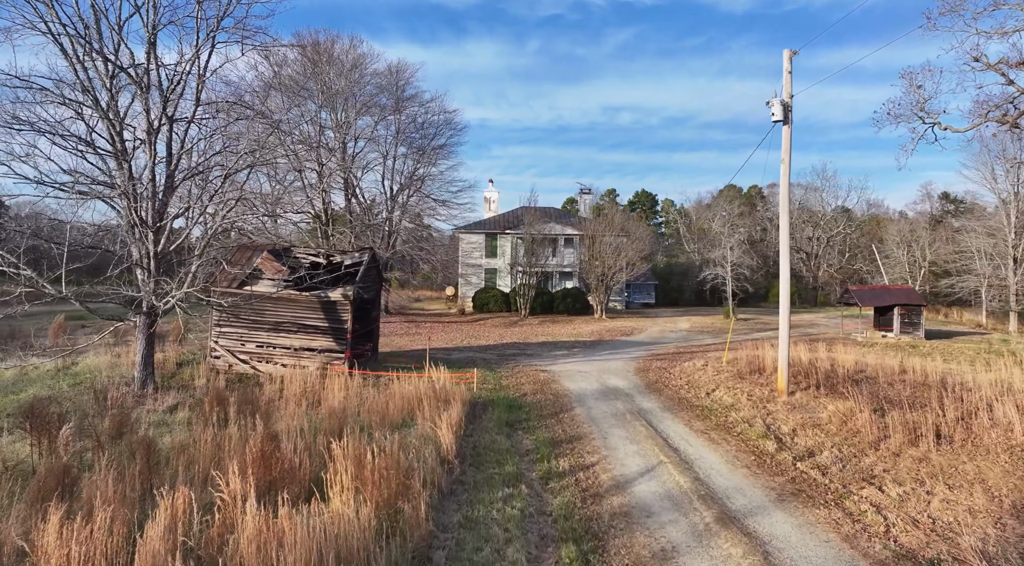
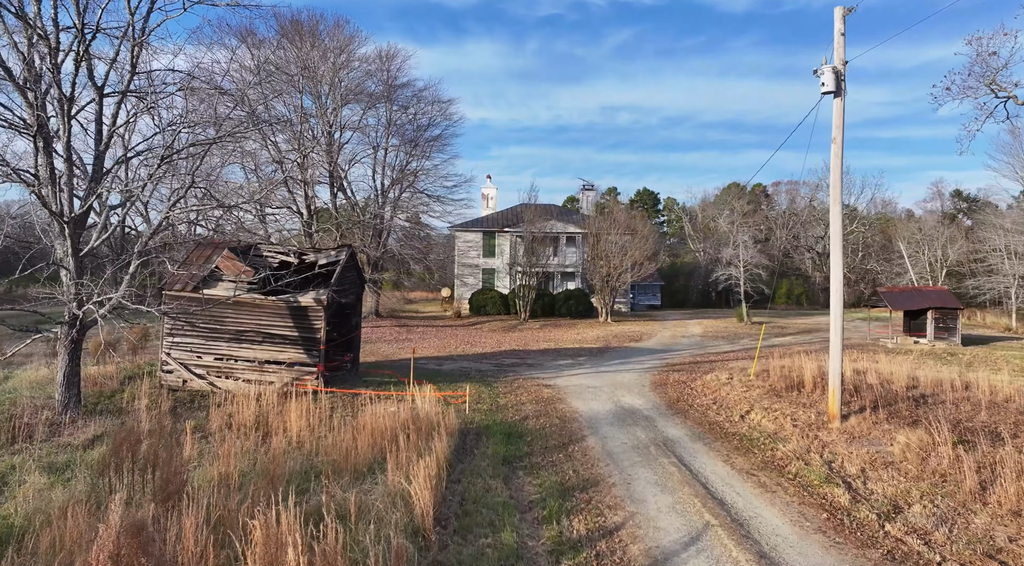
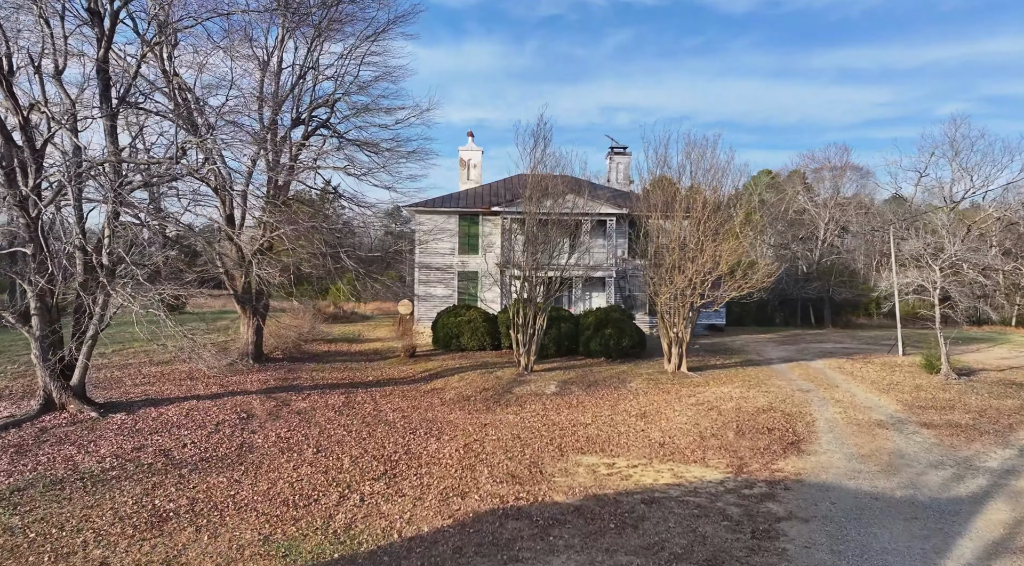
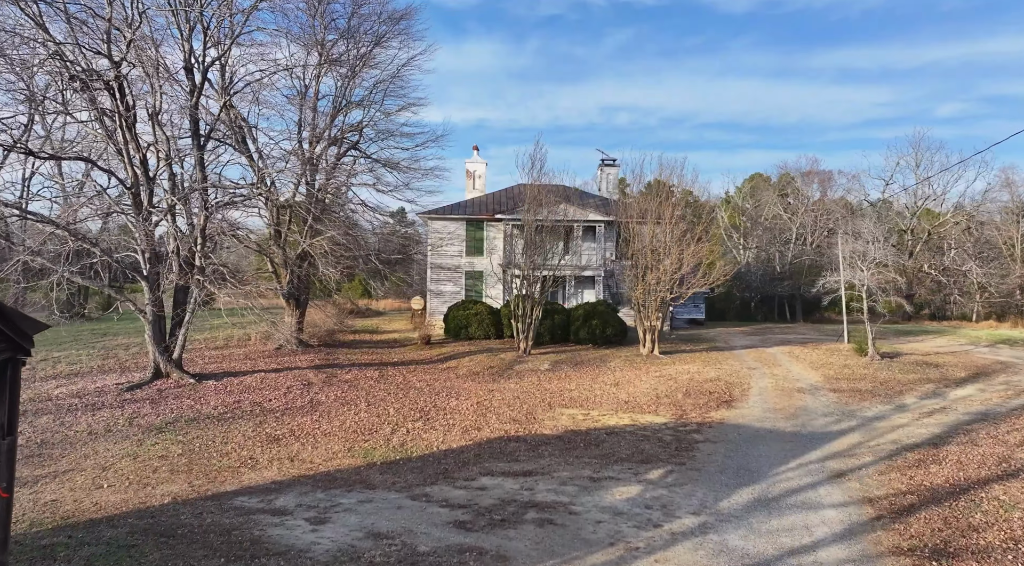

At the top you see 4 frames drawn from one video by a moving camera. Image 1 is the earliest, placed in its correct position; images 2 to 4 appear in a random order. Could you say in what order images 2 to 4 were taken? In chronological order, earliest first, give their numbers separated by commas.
2, 4, 3
